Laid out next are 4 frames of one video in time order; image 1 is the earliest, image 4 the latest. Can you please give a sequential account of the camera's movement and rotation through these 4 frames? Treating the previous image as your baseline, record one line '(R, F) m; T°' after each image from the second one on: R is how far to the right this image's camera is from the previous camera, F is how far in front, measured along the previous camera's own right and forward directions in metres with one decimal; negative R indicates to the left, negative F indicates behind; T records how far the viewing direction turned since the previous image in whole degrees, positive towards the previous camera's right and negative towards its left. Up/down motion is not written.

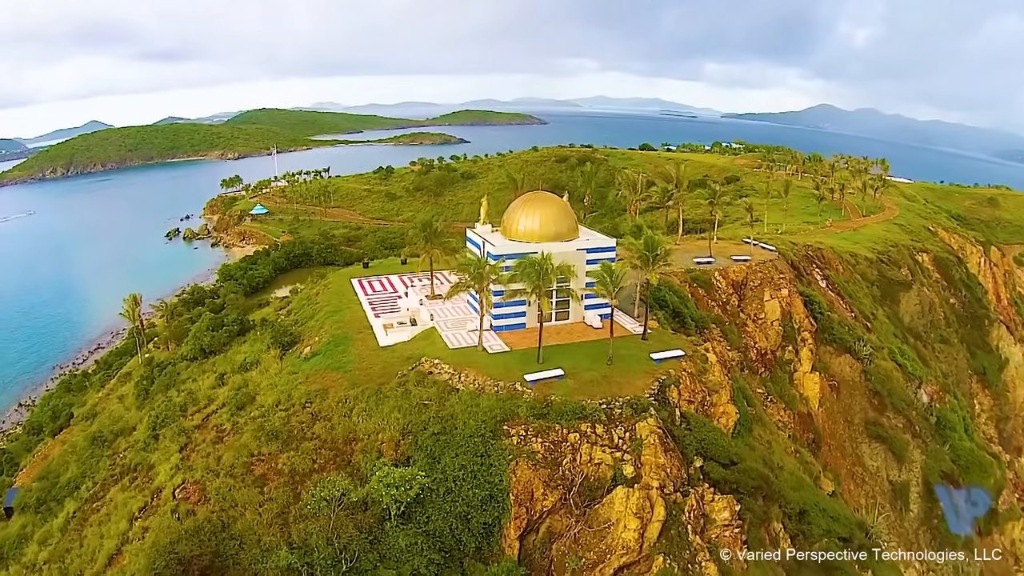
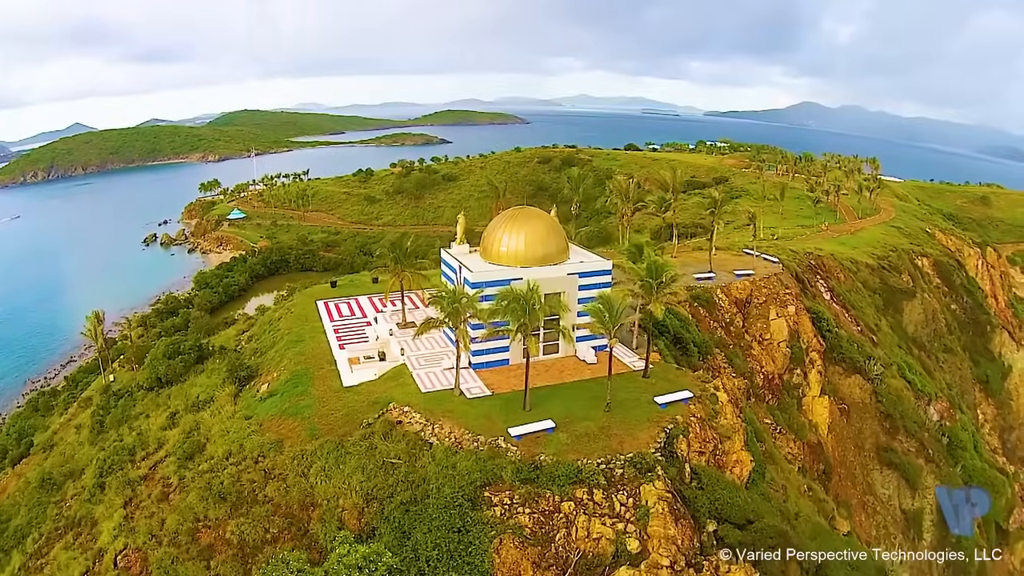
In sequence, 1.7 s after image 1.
(+0.2, +3.9) m; +1°
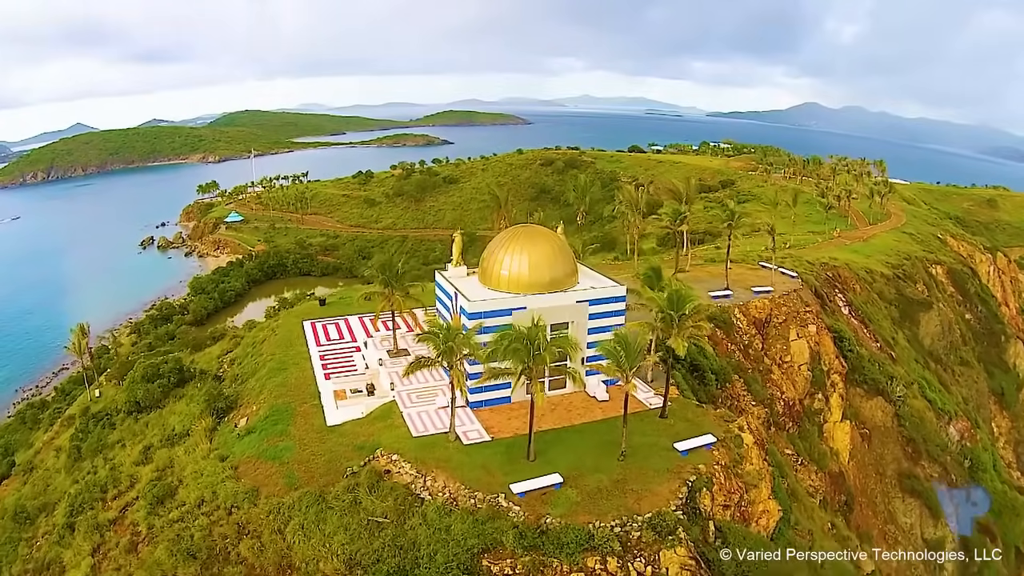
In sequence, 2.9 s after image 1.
(0.0, +2.7) m; 0°
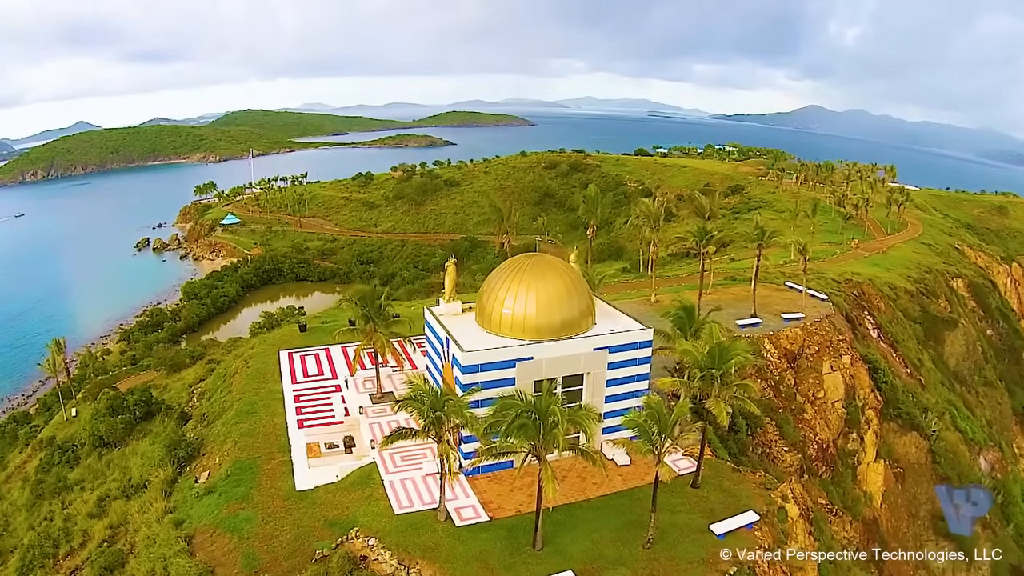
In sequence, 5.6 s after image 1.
(-0.1, +3.7) m; 0°
